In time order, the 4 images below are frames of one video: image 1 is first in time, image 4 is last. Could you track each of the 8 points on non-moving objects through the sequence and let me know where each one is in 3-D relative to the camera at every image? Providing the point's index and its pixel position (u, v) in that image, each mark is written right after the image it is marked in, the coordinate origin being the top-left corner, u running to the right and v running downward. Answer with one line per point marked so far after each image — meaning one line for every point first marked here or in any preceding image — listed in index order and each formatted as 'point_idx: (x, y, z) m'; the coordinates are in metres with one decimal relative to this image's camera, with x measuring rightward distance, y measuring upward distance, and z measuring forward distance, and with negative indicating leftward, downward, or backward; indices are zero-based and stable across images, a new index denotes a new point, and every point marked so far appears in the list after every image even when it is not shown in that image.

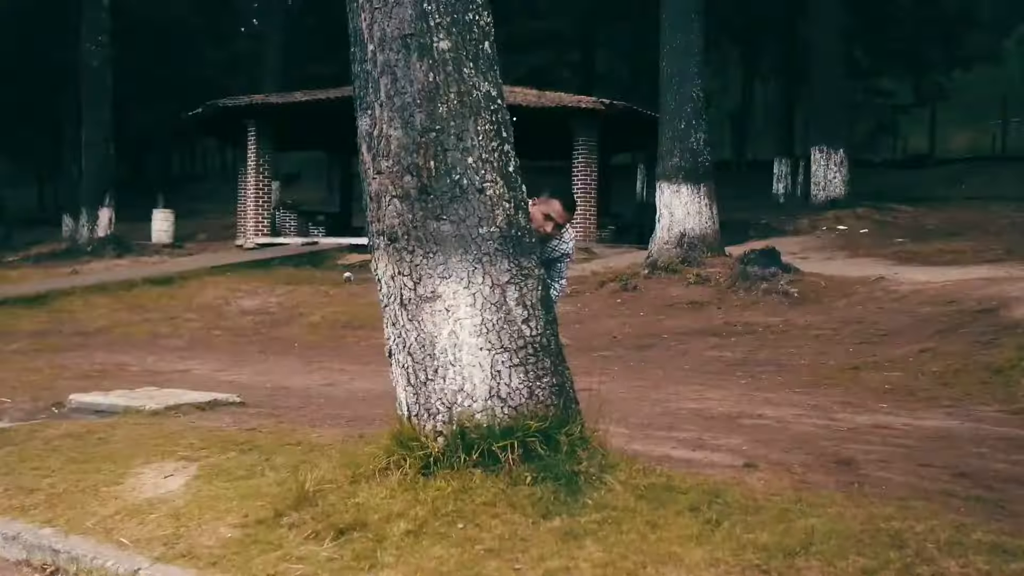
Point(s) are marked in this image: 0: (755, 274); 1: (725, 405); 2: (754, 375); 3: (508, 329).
0: (+3.0, +0.2, +13.6) m
1: (+1.4, -0.8, +7.6) m
2: (+2.1, -0.6, +9.7) m
3: (0.0, -0.2, +5.5) m
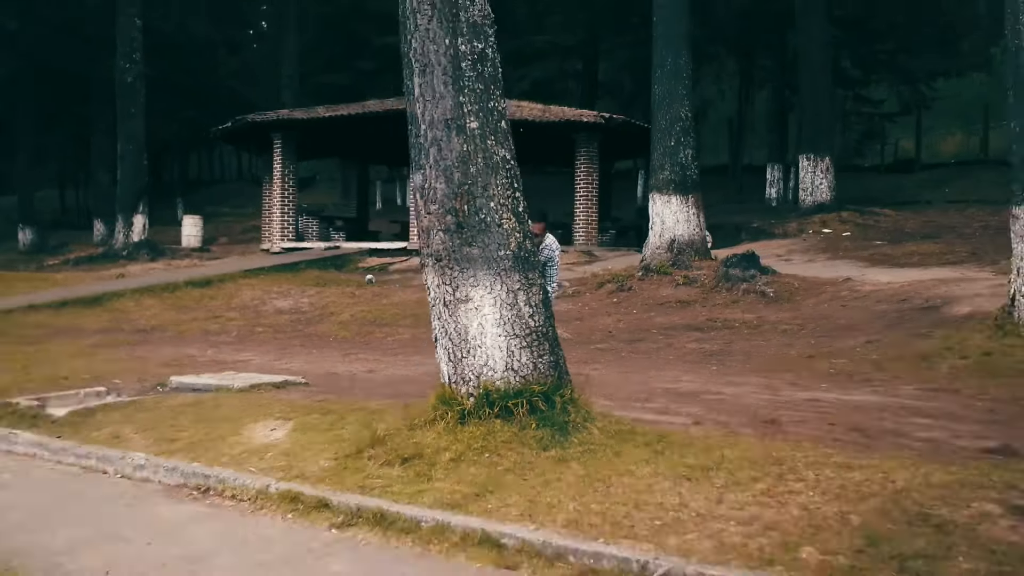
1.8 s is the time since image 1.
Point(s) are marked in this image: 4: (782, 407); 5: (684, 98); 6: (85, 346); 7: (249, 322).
0: (+3.1, +0.2, +15.4) m
1: (+1.5, -0.8, +9.4) m
2: (+2.1, -0.7, +11.5) m
3: (+0.1, -0.2, +7.3) m
4: (+1.9, -0.8, +8.0) m
5: (+2.7, +3.0, +17.7) m
6: (-4.8, -0.7, +13.1) m
7: (-3.8, -0.4, +16.3) m
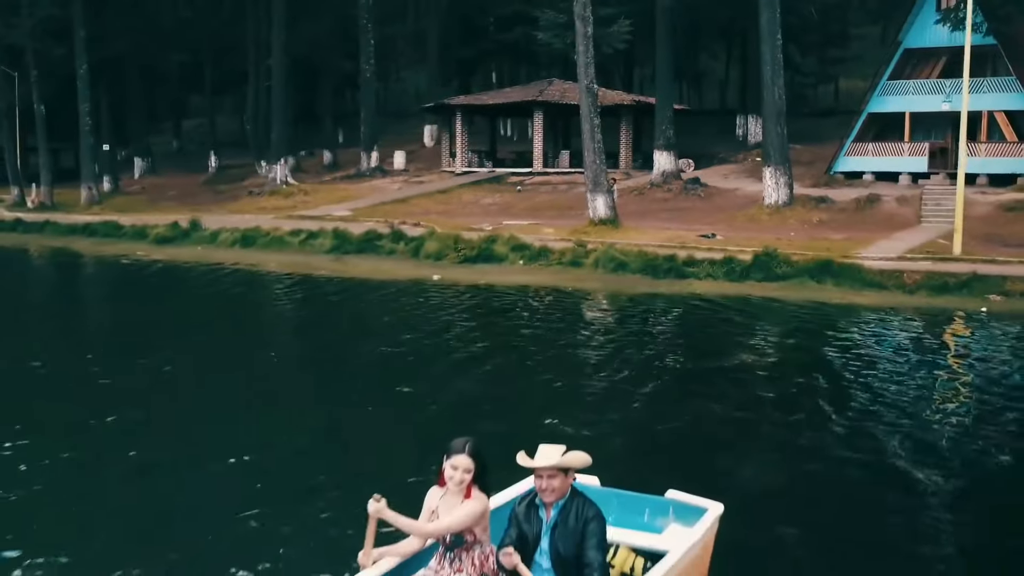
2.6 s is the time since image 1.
0: (+5.7, +3.2, +36.9) m
1: (+3.9, +1.7, +31.2) m
2: (+4.6, +2.1, +33.2) m
3: (+2.4, +2.1, +29.0) m
4: (+4.3, +1.6, +29.8) m
5: (+5.4, +6.2, +39.0) m
6: (-2.3, +2.2, +35.0) m
7: (-1.1, +2.7, +38.2) m
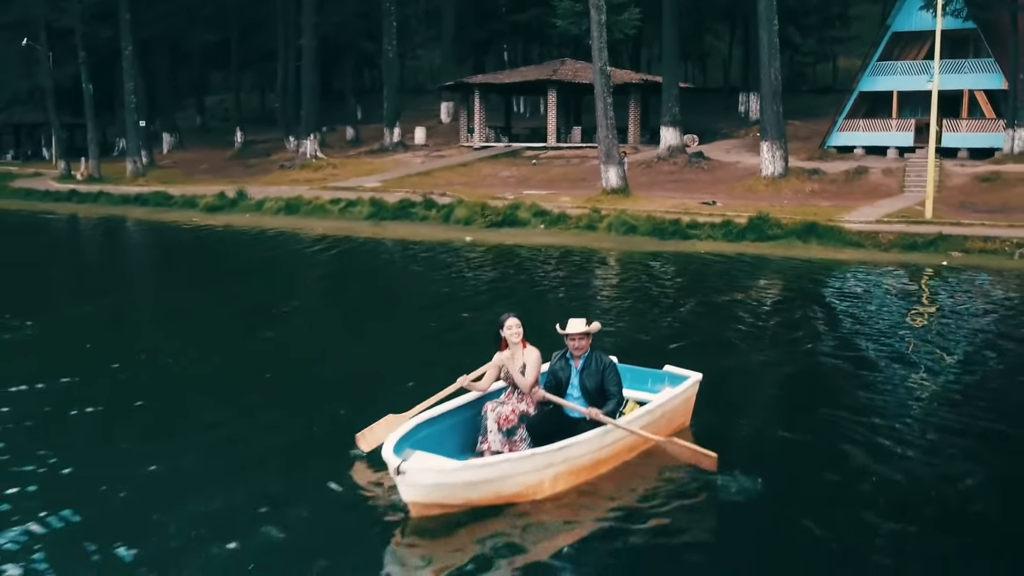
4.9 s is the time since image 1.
0: (+6.3, +4.4, +39.9) m
1: (+4.5, +2.8, +34.2) m
2: (+5.2, +3.2, +36.2) m
3: (+3.0, +3.2, +32.0) m
4: (+4.8, +2.6, +32.8) m
5: (+6.0, +7.4, +42.0) m
6: (-1.7, +3.3, +38.1) m
7: (-0.5, +3.9, +41.2) m
